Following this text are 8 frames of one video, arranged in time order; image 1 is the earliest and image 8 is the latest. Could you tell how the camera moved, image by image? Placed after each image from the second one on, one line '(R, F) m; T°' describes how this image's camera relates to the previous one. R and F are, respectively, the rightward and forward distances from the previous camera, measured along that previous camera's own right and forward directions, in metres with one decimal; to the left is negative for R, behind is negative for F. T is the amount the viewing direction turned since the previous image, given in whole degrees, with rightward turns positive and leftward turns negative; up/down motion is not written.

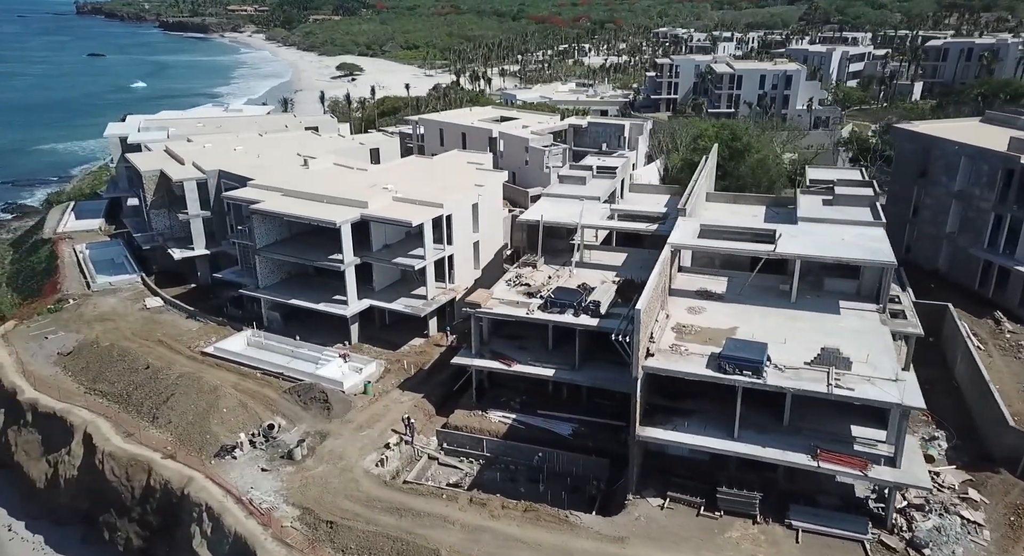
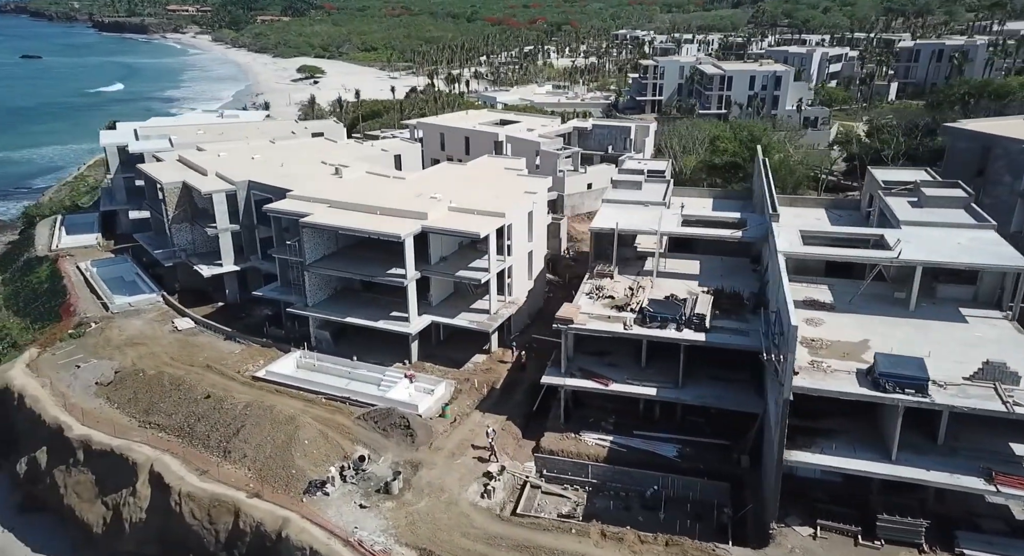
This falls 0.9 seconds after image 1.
(-5.3, +1.8) m; +3°
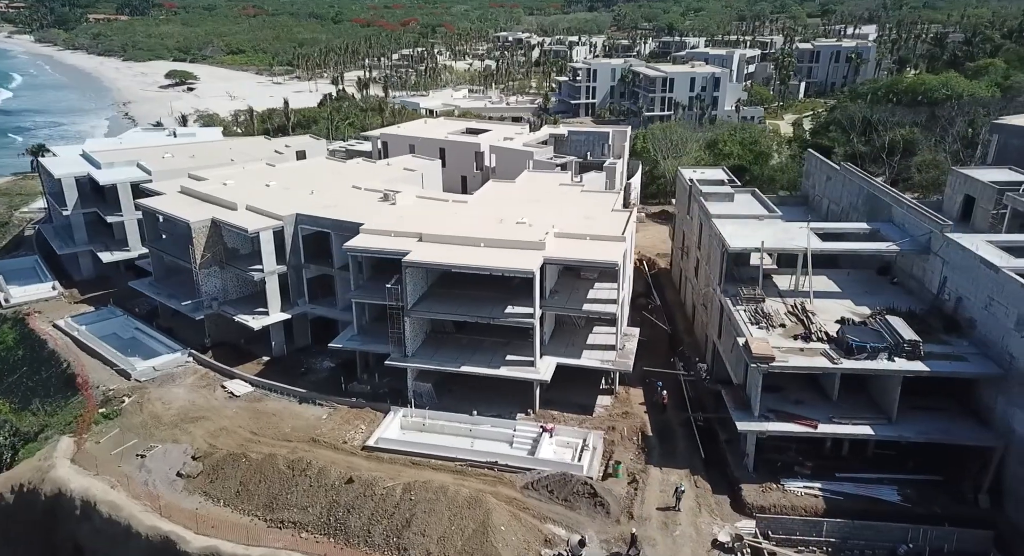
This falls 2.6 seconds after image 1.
(-10.8, +4.6) m; +8°
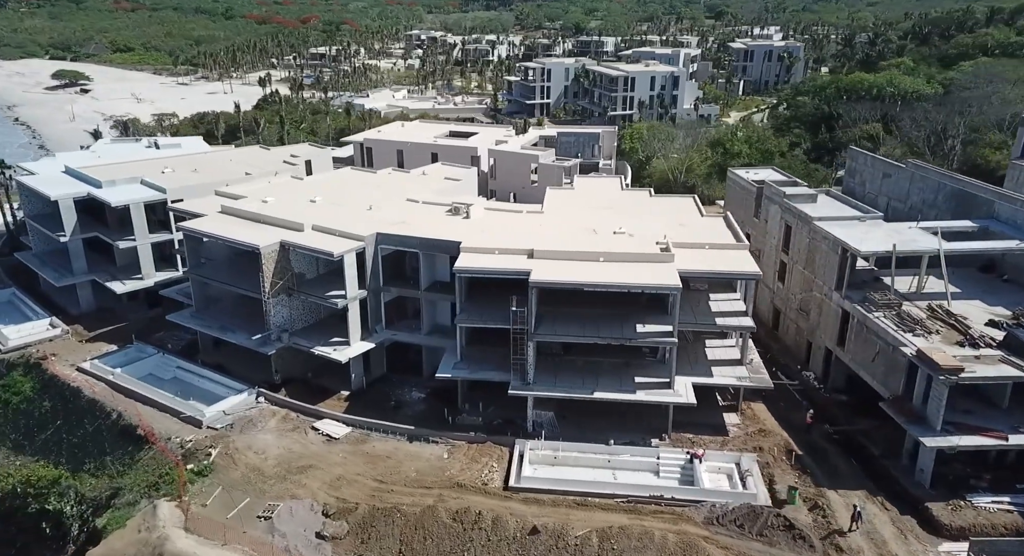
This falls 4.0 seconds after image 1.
(-8.9, +2.8) m; +6°
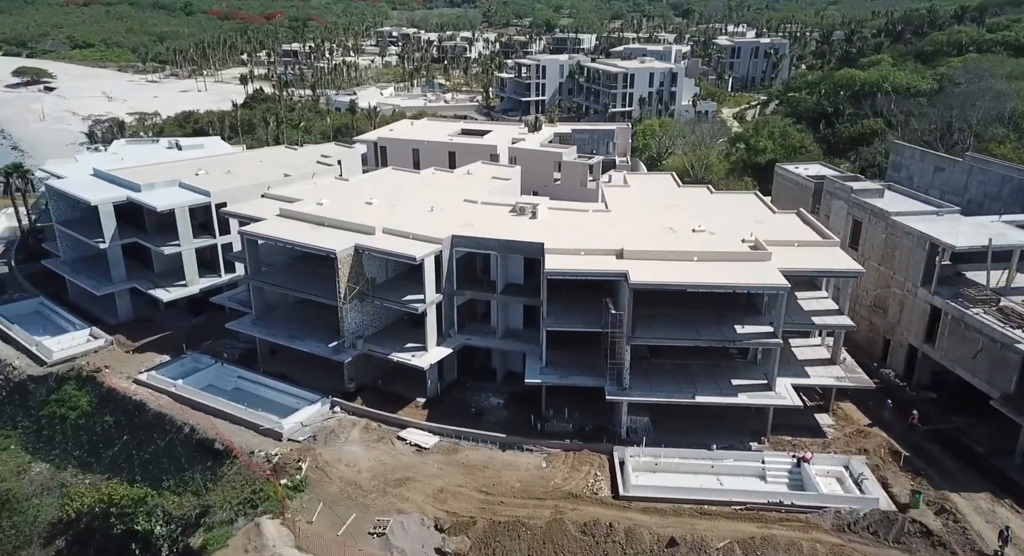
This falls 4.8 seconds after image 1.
(-5.0, +1.0) m; +2°
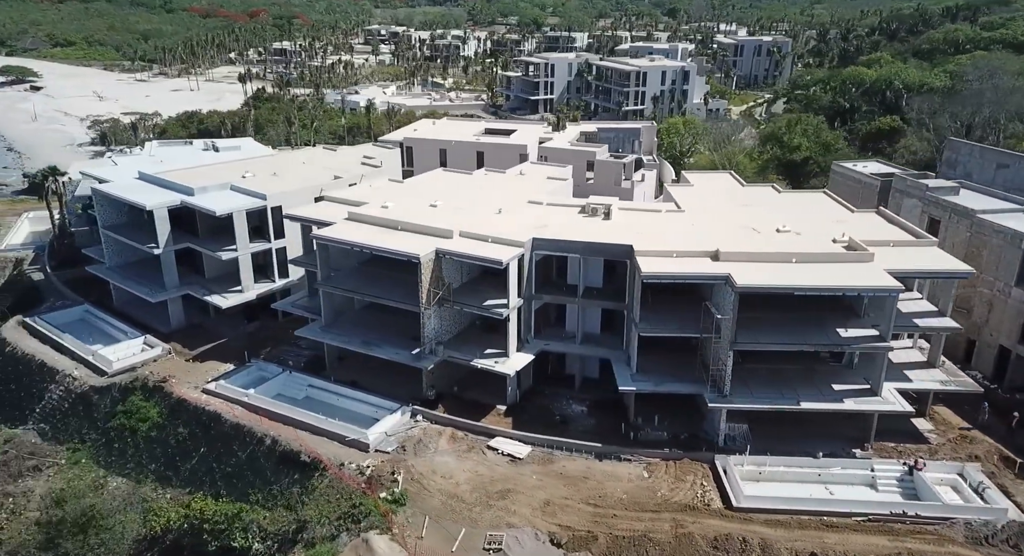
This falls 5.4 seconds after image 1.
(-4.3, +0.9) m; 0°
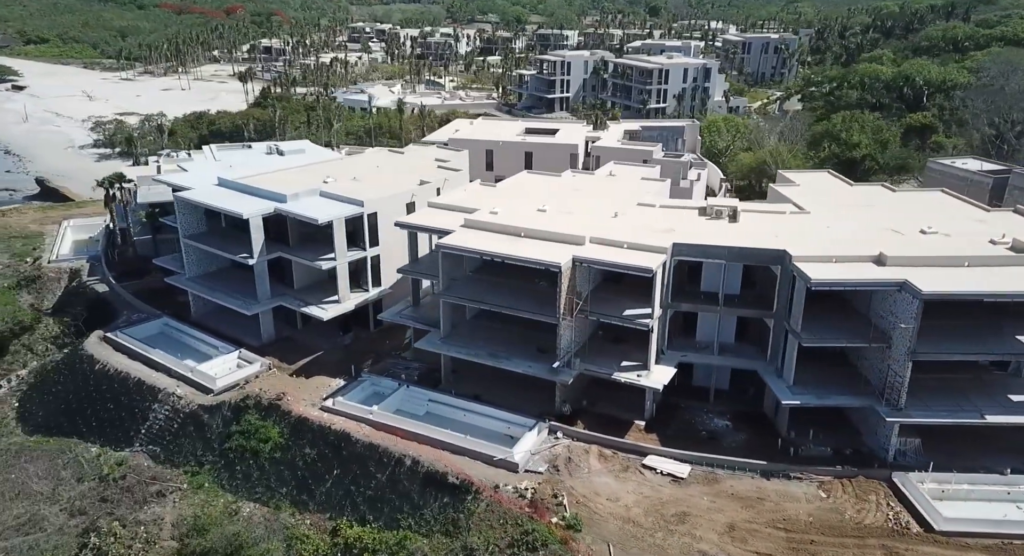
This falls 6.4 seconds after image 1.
(-6.8, +1.6) m; 0°
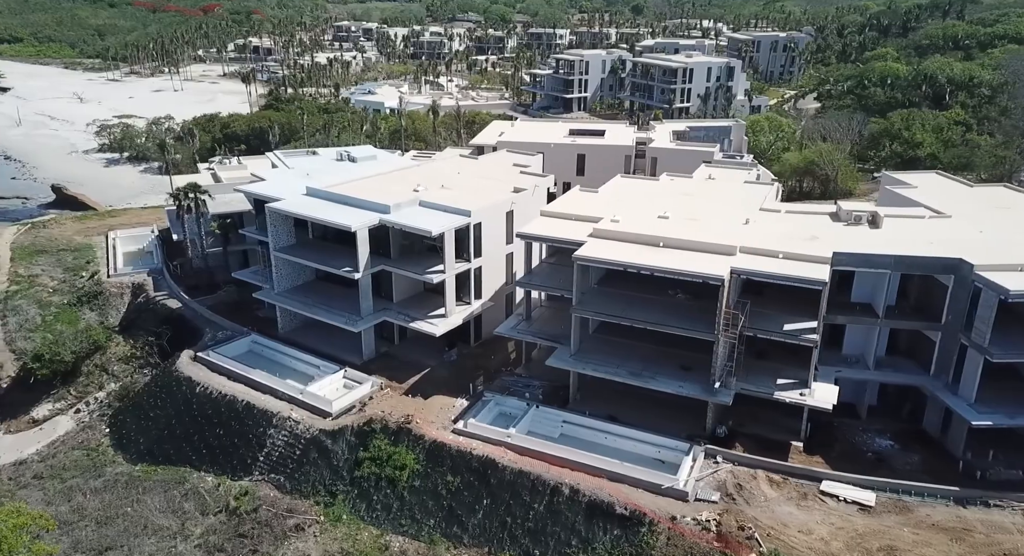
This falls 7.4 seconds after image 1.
(-6.8, +2.0) m; 0°
